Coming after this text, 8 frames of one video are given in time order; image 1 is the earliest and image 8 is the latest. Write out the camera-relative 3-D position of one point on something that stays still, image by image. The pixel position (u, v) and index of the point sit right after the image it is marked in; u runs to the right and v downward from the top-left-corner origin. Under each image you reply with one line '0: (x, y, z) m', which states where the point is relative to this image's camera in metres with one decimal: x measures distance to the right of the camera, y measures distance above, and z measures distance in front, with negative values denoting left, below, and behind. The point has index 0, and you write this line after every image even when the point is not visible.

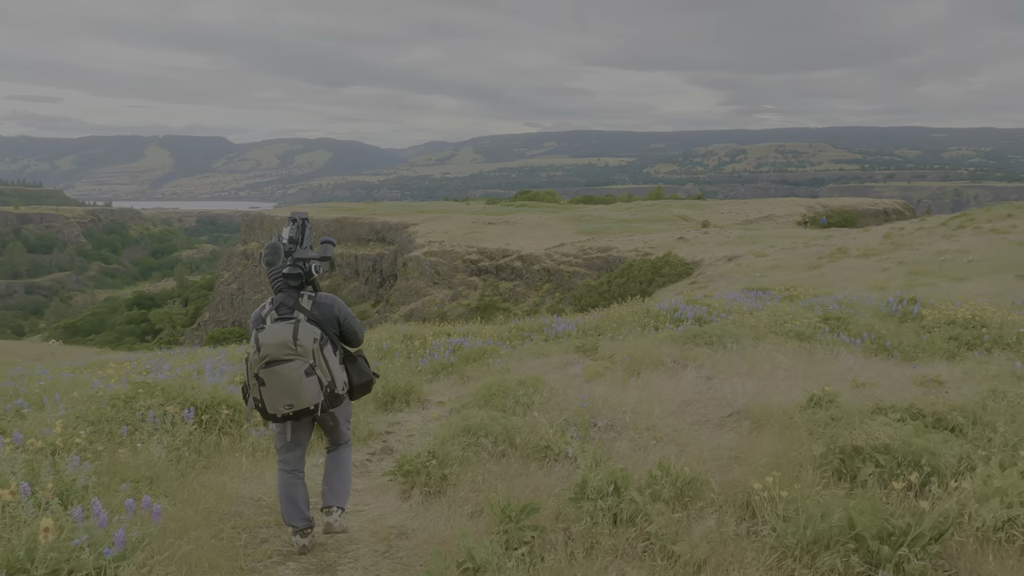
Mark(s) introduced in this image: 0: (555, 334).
0: (+0.9, -1.0, +14.3) m
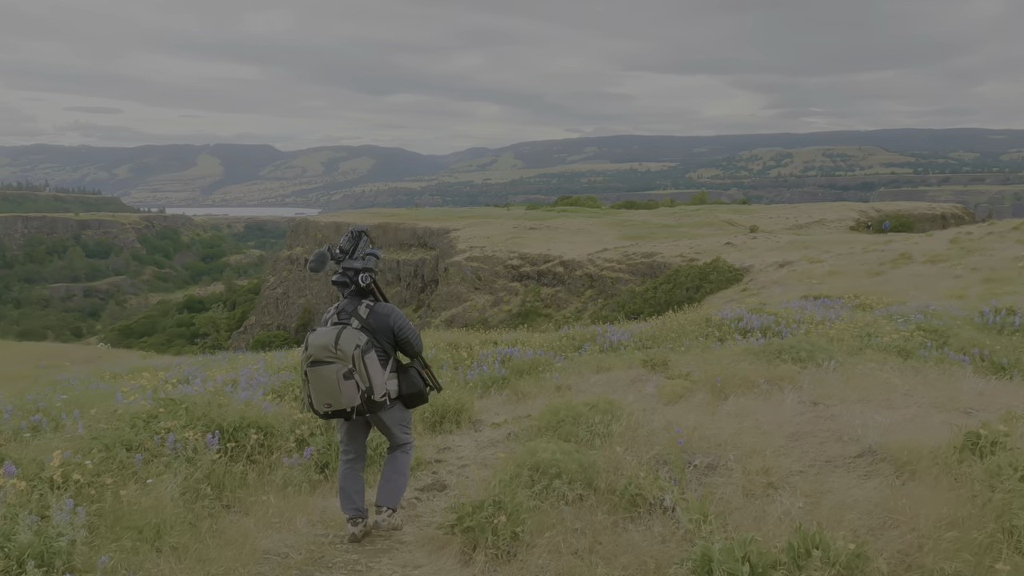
0: (+2.0, -1.1, +13.3) m
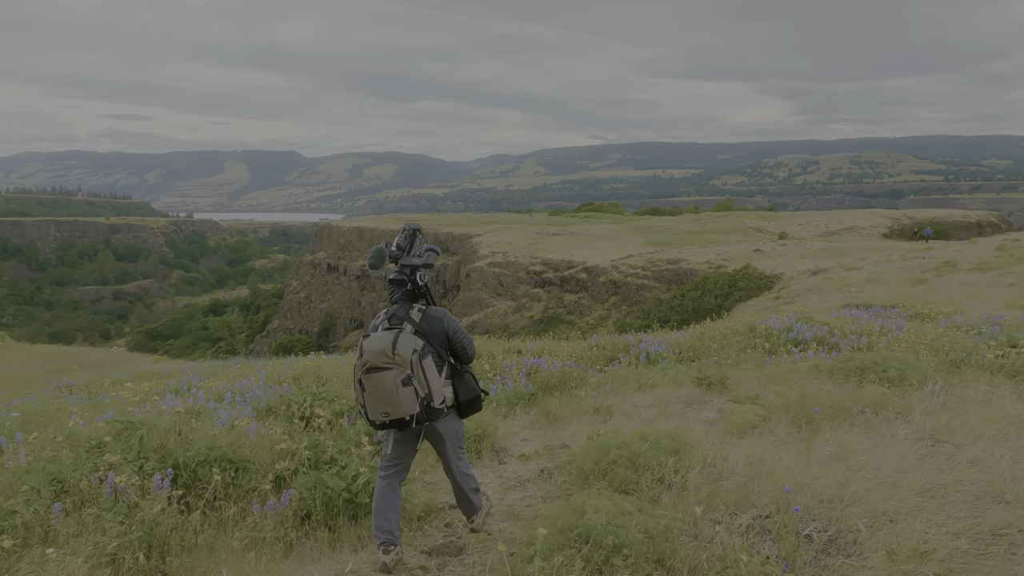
0: (+2.4, -1.2, +12.1) m
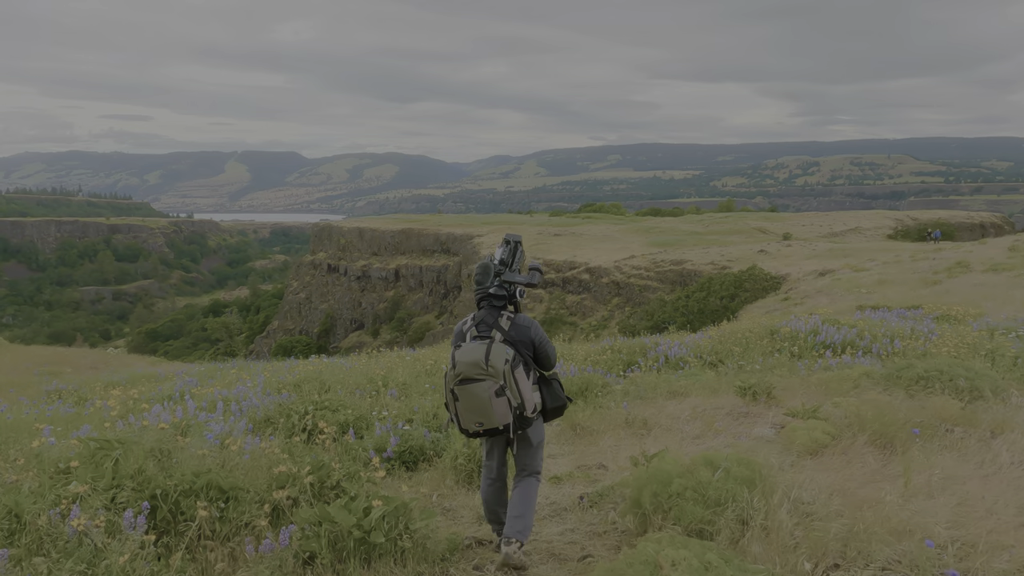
0: (+2.7, -1.2, +11.4) m
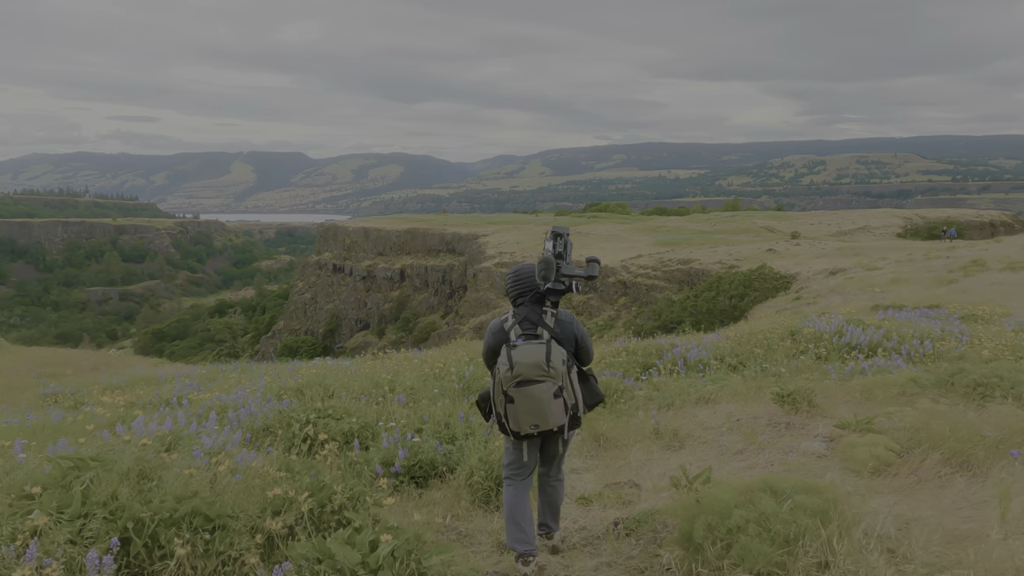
0: (+2.9, -1.2, +10.9) m
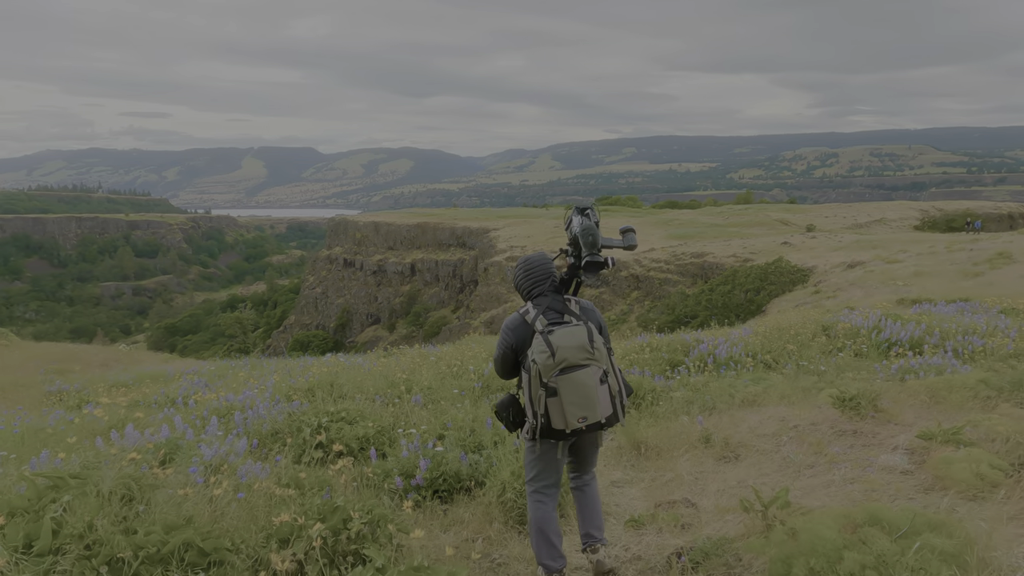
0: (+3.2, -1.1, +10.3) m
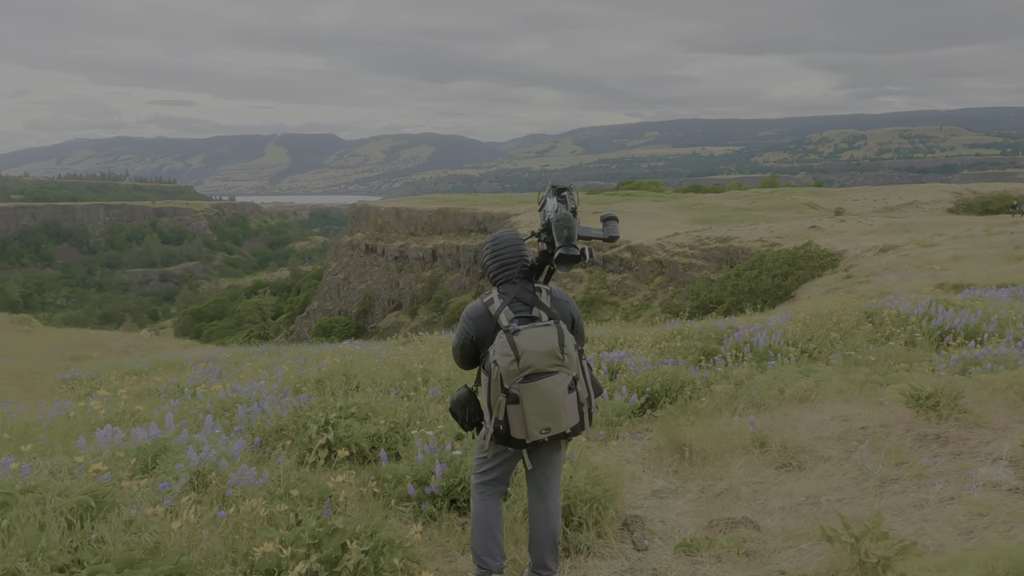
0: (+3.6, -0.9, +9.6) m
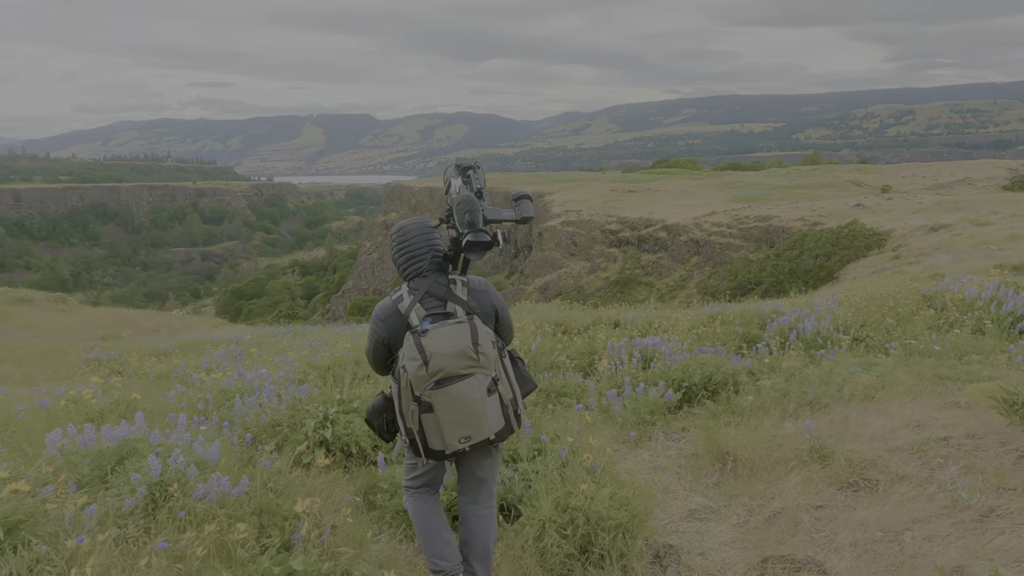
0: (+3.9, -0.6, +8.8) m
